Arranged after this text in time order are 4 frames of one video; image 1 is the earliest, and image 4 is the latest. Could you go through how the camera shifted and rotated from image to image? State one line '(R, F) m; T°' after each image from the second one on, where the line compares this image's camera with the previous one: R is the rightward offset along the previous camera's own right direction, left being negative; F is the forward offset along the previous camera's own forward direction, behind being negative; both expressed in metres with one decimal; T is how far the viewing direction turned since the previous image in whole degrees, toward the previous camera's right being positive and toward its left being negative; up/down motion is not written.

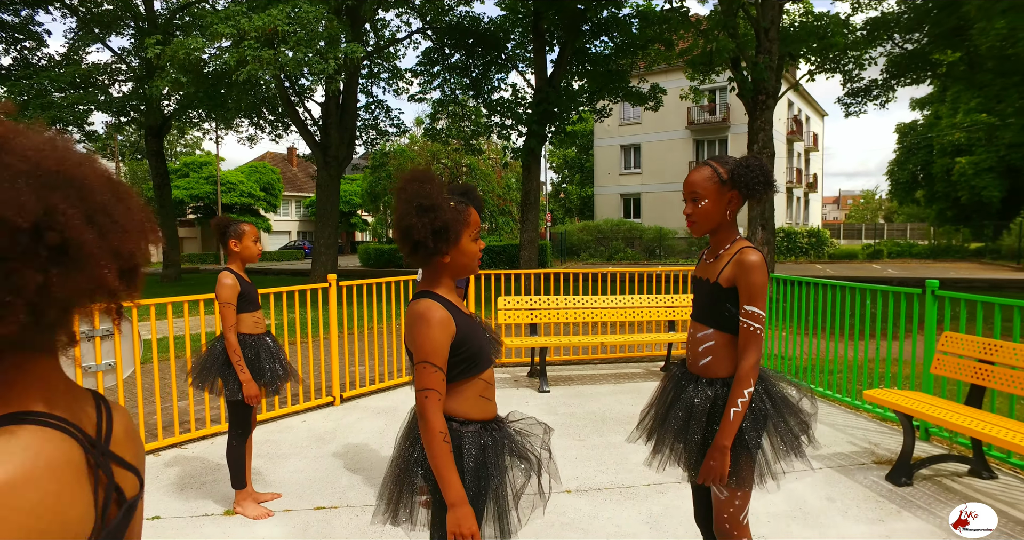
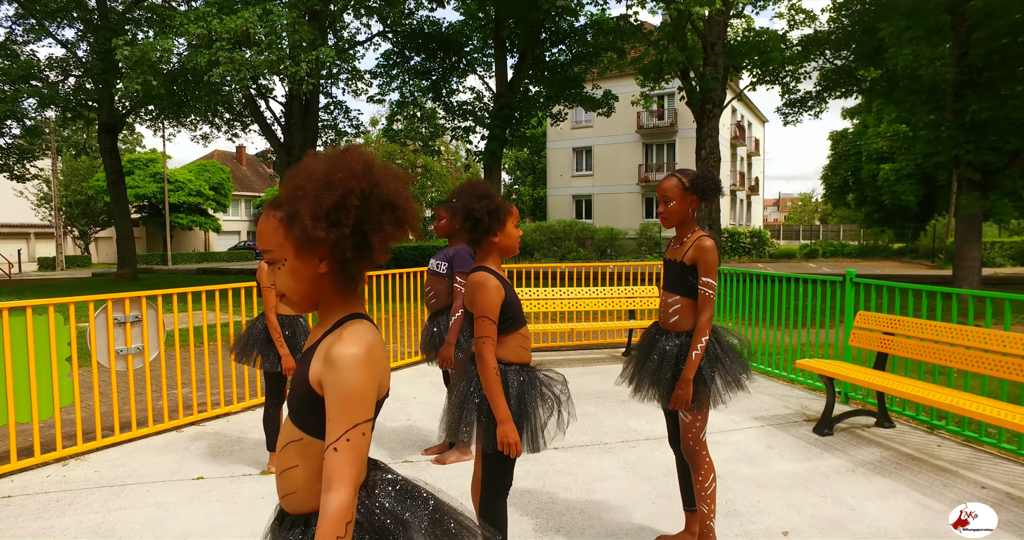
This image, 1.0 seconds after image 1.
(-0.3, -0.6) m; +5°
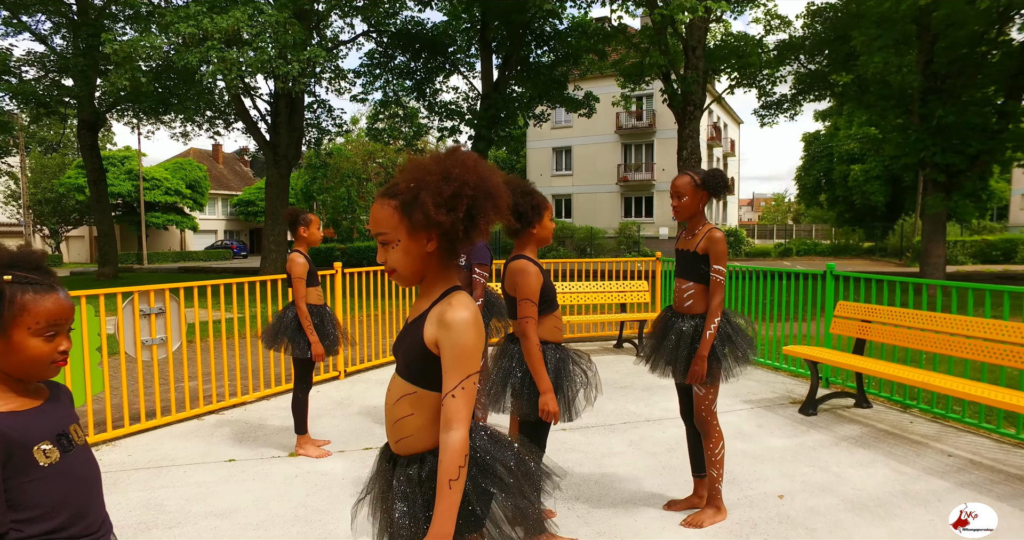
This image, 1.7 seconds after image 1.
(-0.3, -0.3) m; +2°
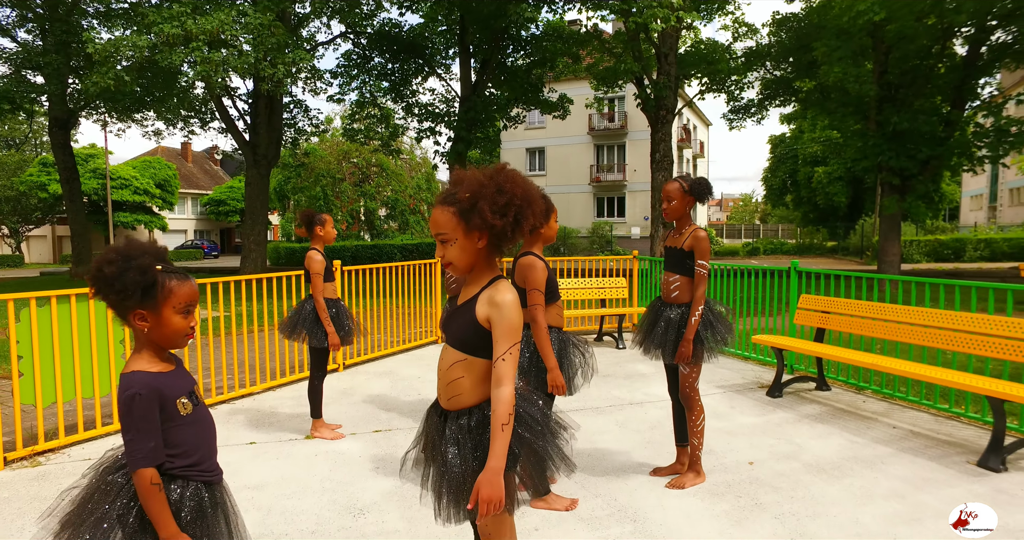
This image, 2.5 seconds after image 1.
(-0.2, -0.4) m; +3°
